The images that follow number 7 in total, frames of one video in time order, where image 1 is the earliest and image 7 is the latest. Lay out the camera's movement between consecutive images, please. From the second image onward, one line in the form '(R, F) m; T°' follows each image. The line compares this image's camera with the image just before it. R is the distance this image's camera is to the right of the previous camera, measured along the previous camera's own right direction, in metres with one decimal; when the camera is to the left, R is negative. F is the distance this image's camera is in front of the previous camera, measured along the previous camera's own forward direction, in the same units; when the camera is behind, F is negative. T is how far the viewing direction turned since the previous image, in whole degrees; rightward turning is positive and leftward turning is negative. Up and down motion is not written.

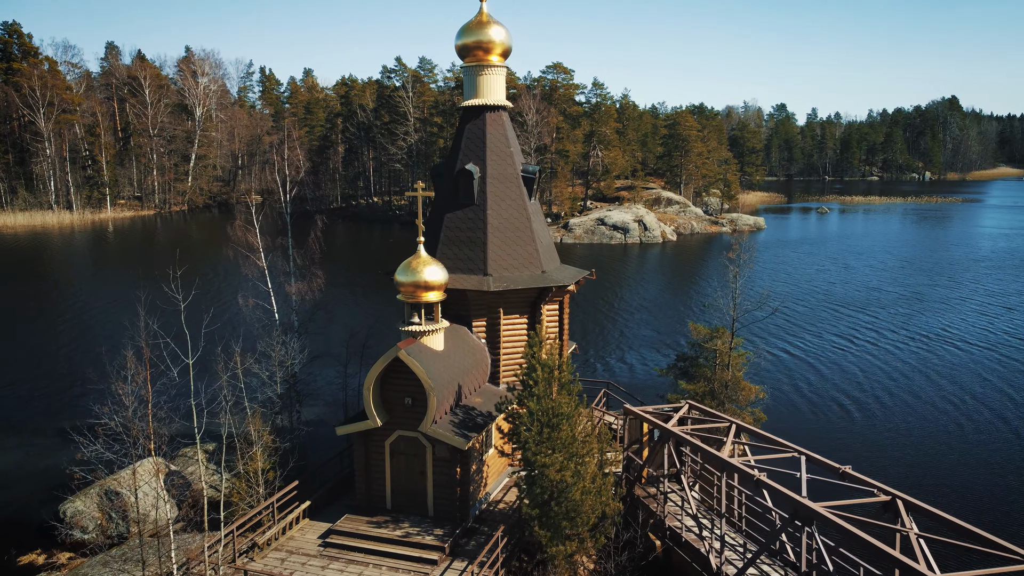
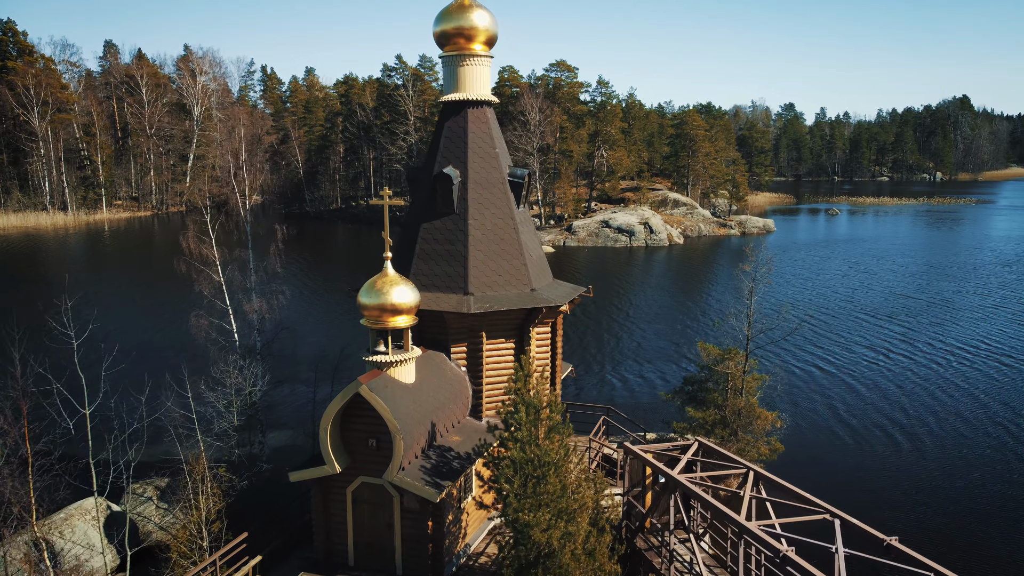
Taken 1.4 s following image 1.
(+0.3, +1.7) m; 0°
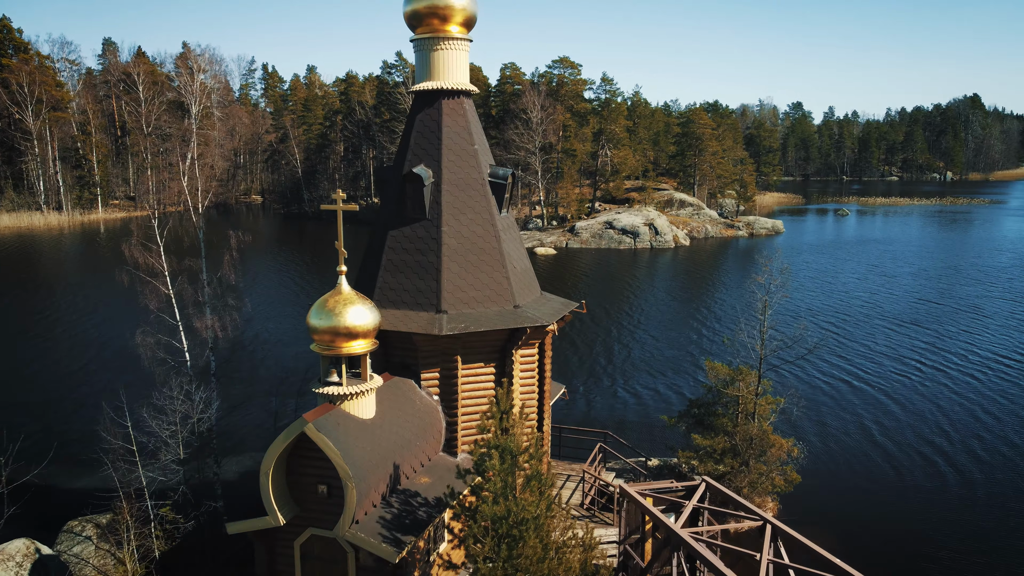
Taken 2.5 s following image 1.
(+0.3, +1.5) m; 0°
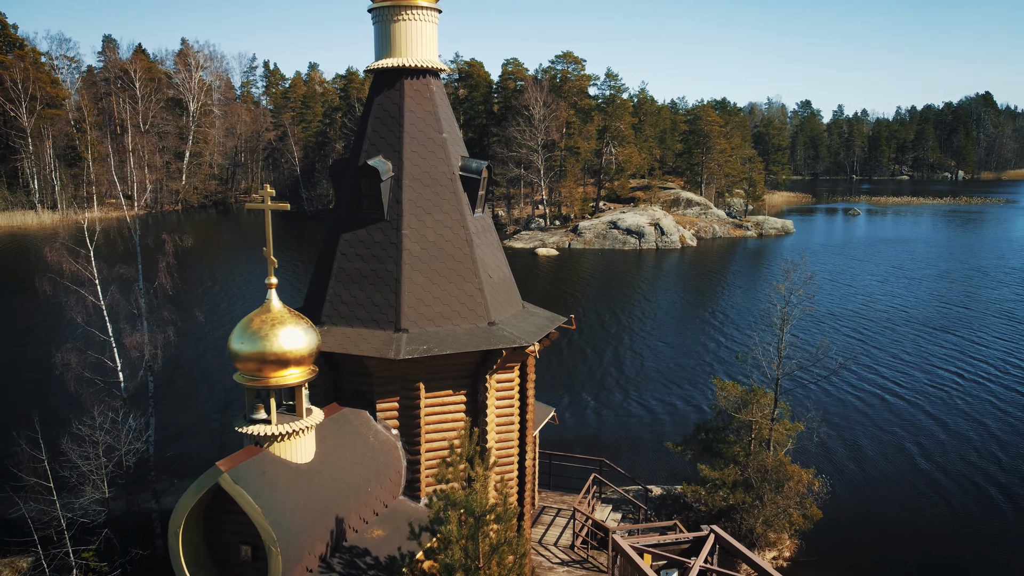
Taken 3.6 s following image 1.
(+0.4, +1.6) m; 0°
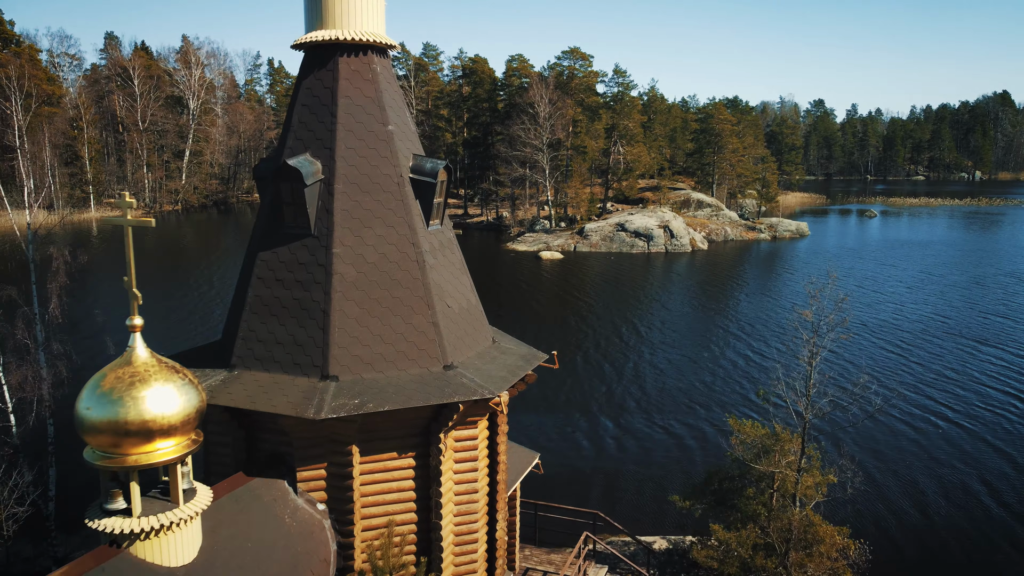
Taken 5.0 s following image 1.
(+0.4, +1.9) m; -1°
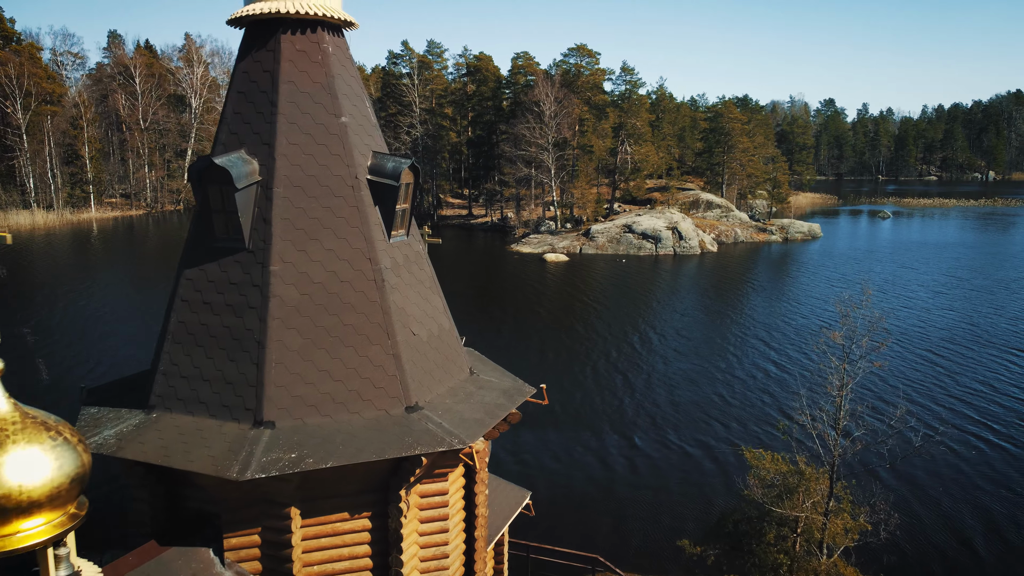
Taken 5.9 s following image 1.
(+0.2, +1.2) m; -1°
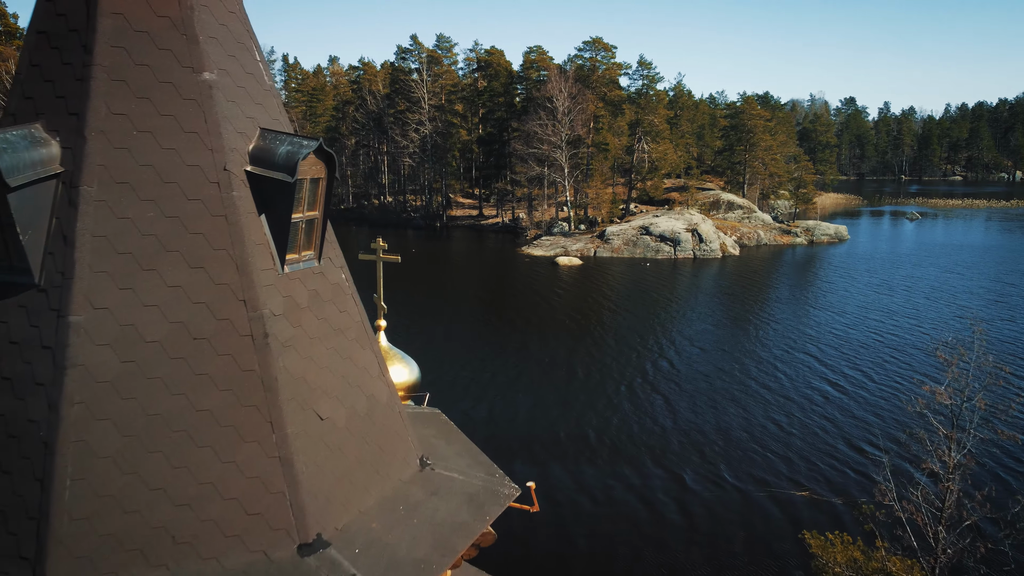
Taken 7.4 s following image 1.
(+0.2, +2.3) m; -1°
